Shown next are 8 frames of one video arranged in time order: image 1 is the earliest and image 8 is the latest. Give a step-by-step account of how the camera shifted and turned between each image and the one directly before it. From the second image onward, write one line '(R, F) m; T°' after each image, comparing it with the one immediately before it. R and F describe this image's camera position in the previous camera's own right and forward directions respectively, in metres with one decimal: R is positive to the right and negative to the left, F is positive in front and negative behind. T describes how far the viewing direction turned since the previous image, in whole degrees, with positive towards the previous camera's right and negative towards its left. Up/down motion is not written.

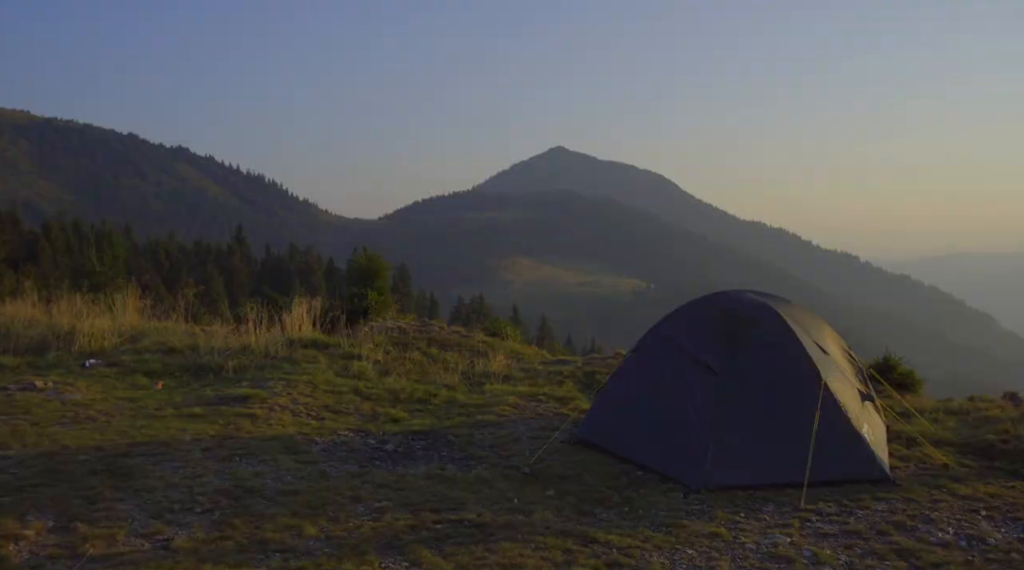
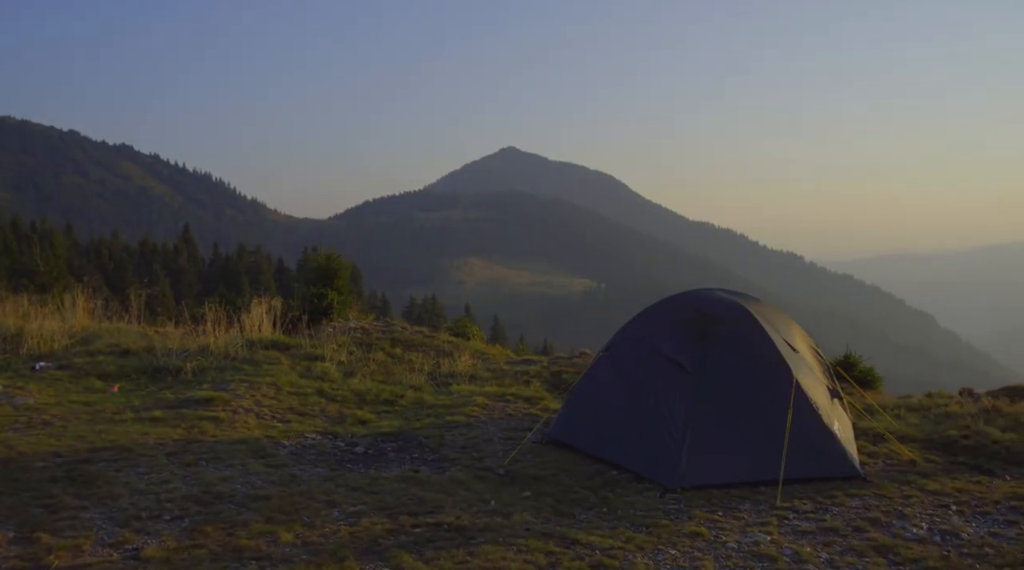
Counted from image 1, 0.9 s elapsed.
(-0.2, +0.1) m; +3°
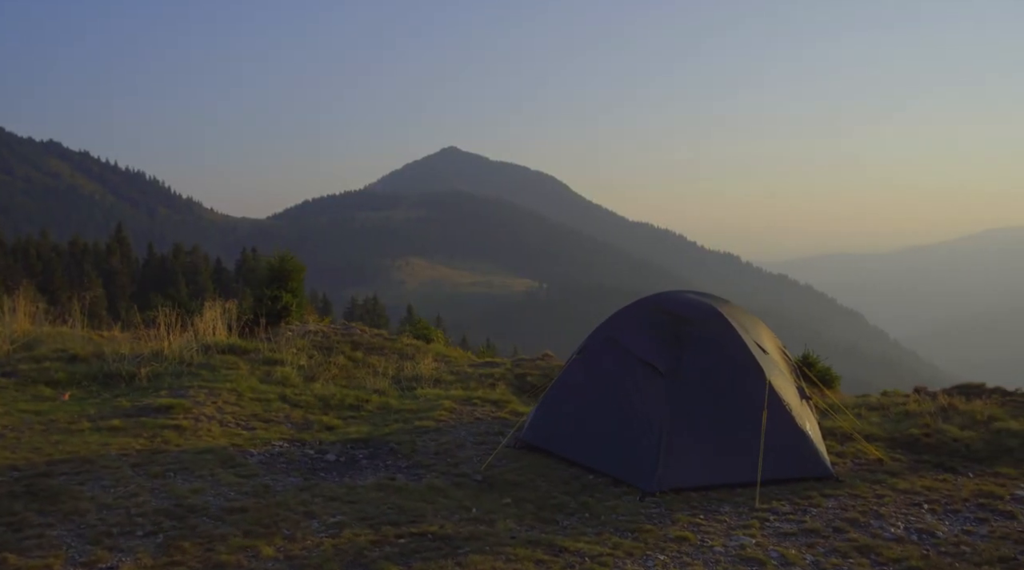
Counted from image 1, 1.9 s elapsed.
(-0.3, +0.1) m; +4°
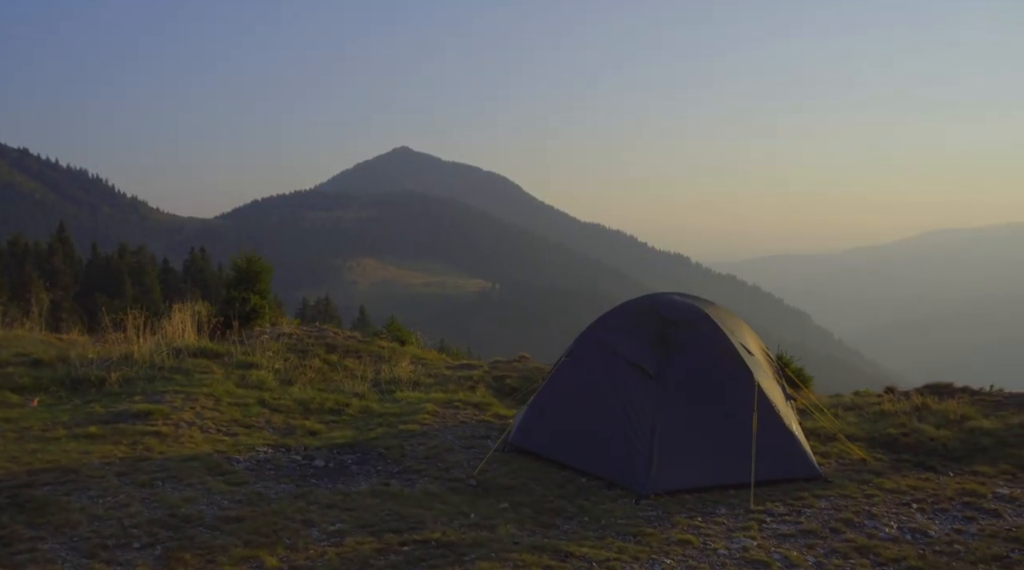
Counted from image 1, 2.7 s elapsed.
(-0.3, +0.1) m; +3°
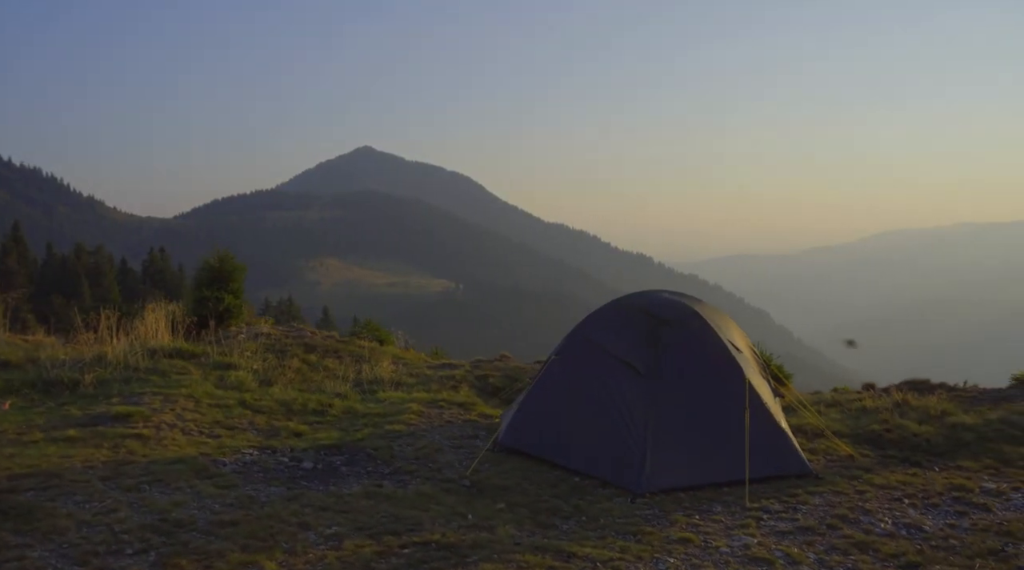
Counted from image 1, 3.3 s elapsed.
(-0.2, +0.1) m; +2°
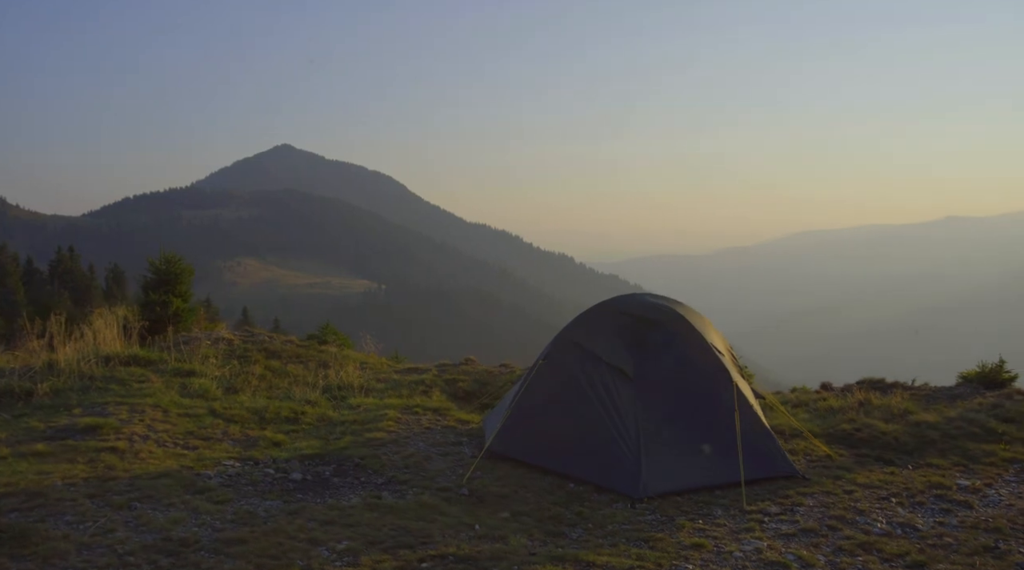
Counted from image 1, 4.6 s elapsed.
(-0.6, +0.1) m; +5°
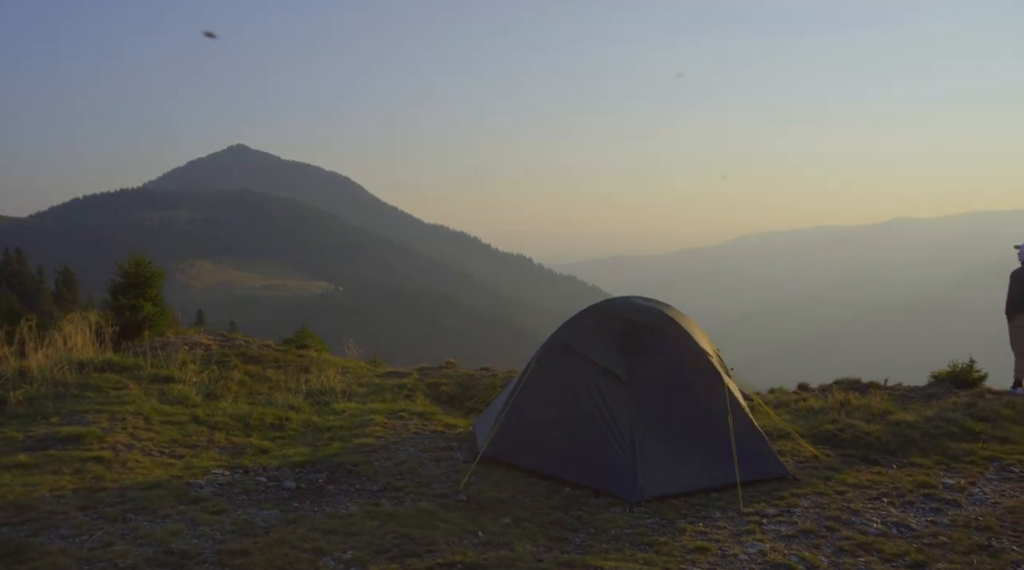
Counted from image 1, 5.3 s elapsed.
(-0.3, +0.1) m; +3°
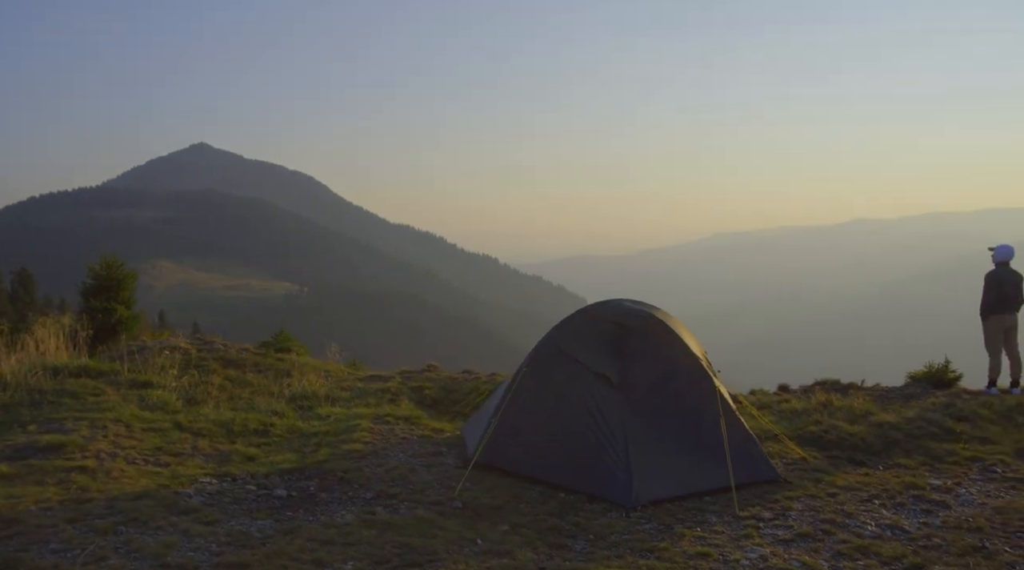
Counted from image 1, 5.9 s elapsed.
(-0.2, +0.1) m; +2°
